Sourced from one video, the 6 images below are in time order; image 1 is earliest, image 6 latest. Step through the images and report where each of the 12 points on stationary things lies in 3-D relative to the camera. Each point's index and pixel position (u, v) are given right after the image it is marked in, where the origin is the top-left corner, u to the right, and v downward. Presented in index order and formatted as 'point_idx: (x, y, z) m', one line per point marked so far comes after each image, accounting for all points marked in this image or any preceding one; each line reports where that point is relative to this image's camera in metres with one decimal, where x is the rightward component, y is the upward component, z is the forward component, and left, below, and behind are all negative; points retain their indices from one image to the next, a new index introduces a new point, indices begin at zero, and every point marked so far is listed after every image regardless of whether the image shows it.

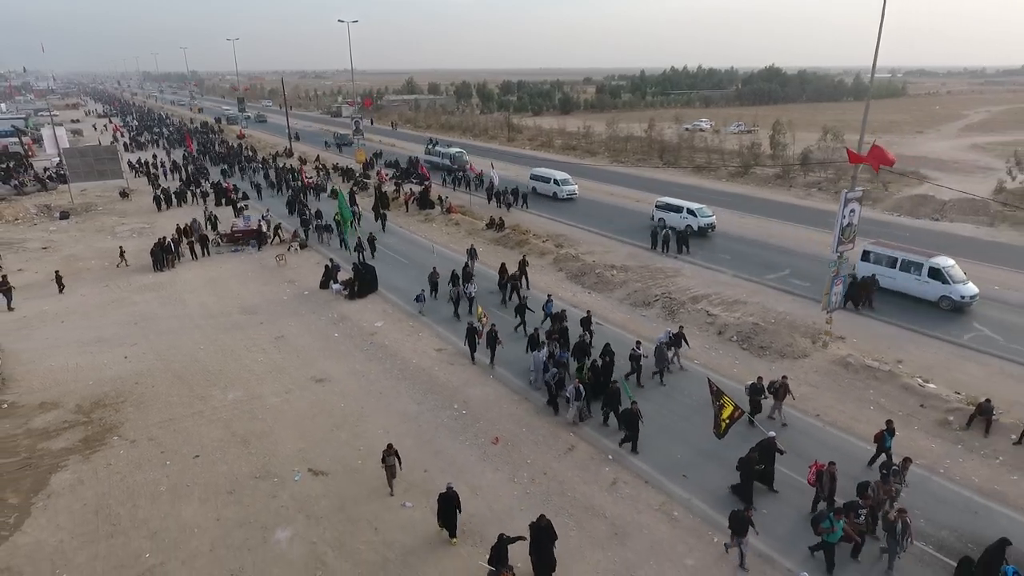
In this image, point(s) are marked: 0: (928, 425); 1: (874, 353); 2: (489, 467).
0: (+9.1, -3.0, +13.0) m
1: (+9.8, -1.8, +16.0) m
2: (-0.5, -3.5, +11.8) m
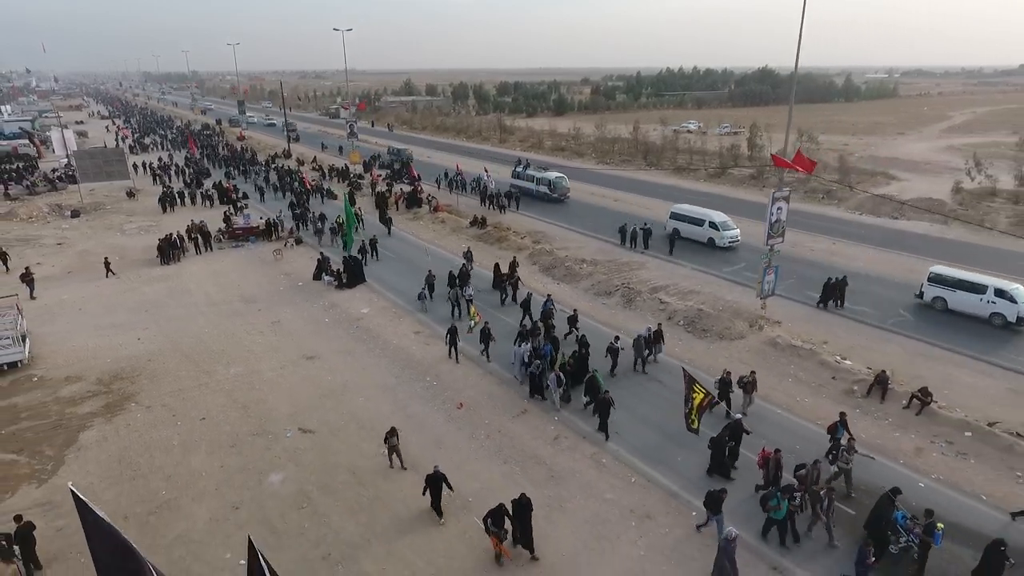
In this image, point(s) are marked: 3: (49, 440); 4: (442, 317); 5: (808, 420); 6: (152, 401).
0: (+8.2, -2.7, +15.0) m
1: (+8.9, -1.5, +18.0) m
2: (-1.4, -3.2, +13.8) m
3: (-10.5, -3.4, +13.4) m
4: (-2.1, -1.1, +19.6) m
5: (+7.1, -3.2, +14.1) m
6: (-9.1, -2.8, +14.9) m
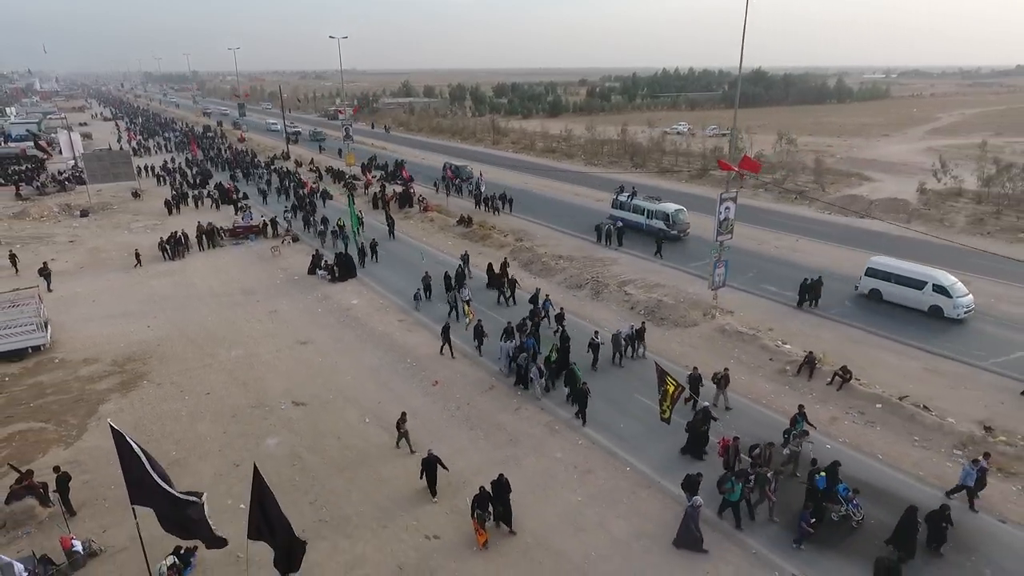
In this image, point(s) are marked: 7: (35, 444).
0: (+7.3, -2.4, +16.8) m
1: (+8.0, -1.2, +19.9) m
2: (-2.3, -3.0, +15.6) m
3: (-11.3, -3.2, +15.2) m
4: (-2.9, -0.9, +21.4) m
5: (+6.3, -2.9, +15.9) m
6: (-9.9, -2.6, +16.8) m
7: (-11.2, -3.7, +13.9) m
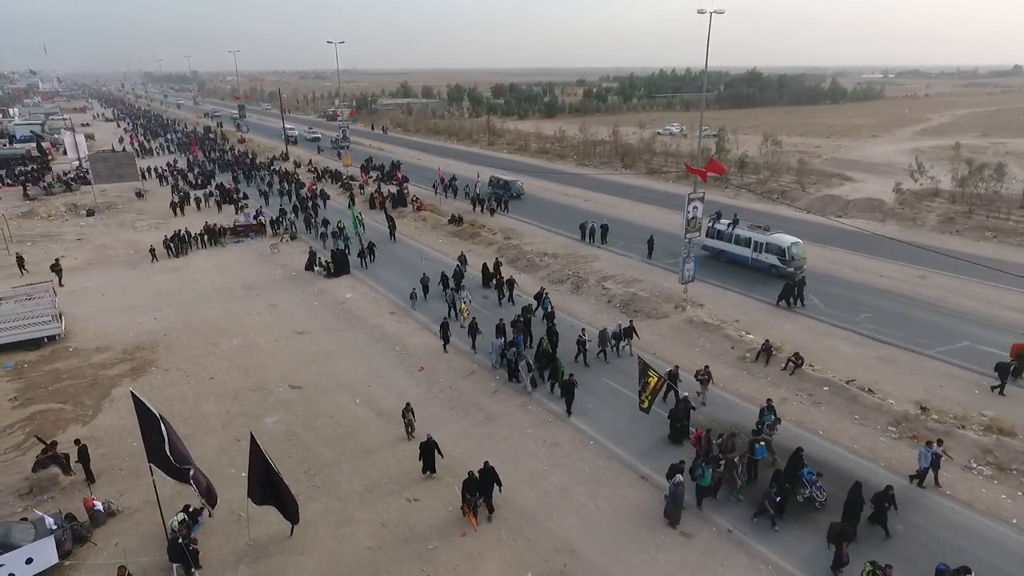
0: (+6.7, -2.2, +18.2) m
1: (+7.4, -1.0, +21.2) m
2: (-2.9, -2.8, +17.0) m
3: (-11.9, -3.0, +16.6) m
4: (-3.5, -0.7, +22.8) m
5: (+5.7, -2.7, +17.3) m
6: (-10.5, -2.4, +18.2) m
7: (-11.8, -3.5, +15.2) m
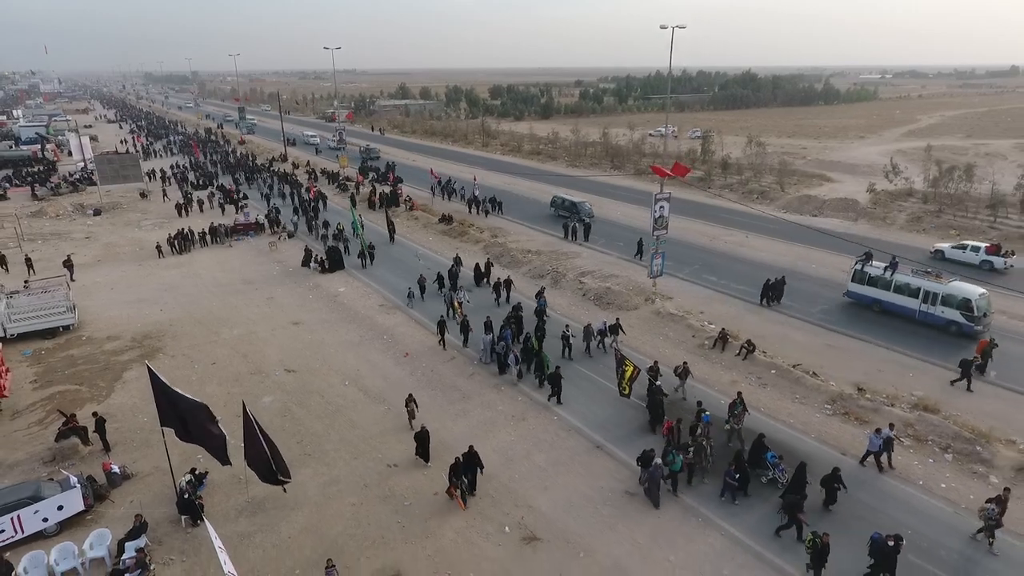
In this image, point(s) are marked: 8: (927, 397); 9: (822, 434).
0: (+6.0, -2.0, +19.8) m
1: (+6.7, -0.7, +22.8) m
2: (-3.6, -2.5, +18.6) m
3: (-12.7, -2.7, +18.2) m
4: (-4.3, -0.4, +24.4) m
5: (+4.9, -2.5, +18.9) m
6: (-11.3, -2.1, +19.8) m
7: (-12.5, -3.2, +16.8) m
8: (+11.9, -3.1, +16.9) m
9: (+8.0, -3.8, +15.2) m
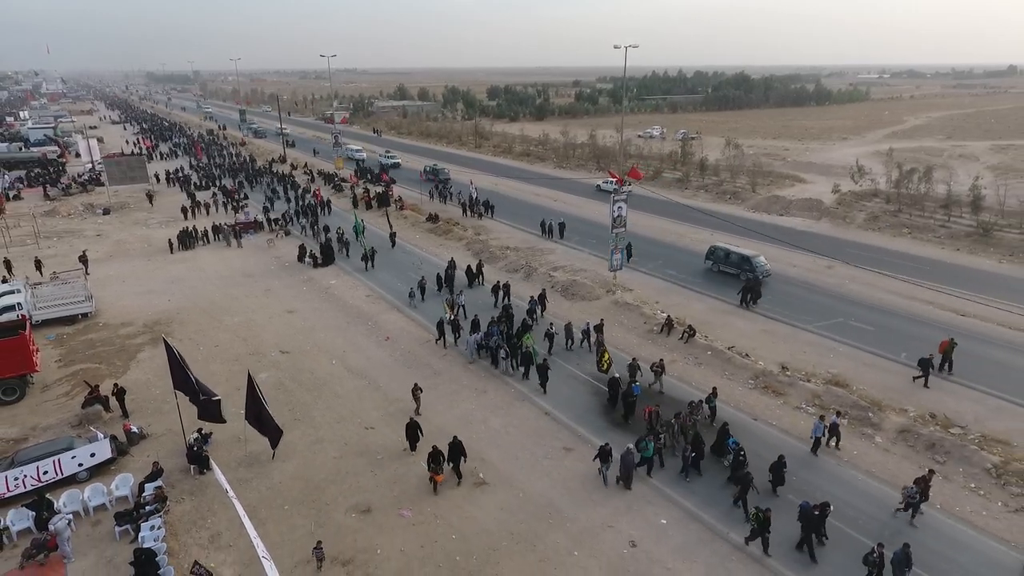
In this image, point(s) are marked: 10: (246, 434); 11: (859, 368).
0: (+4.9, -1.6, +22.2) m
1: (+5.6, -0.4, +25.3) m
2: (-4.7, -2.2, +21.1) m
3: (-13.8, -2.4, +20.7) m
4: (-5.4, -0.1, +26.9) m
5: (+3.8, -2.1, +21.3) m
6: (-12.4, -1.8, +22.2) m
7: (-13.7, -2.9, +19.3) m
8: (+10.8, -2.8, +19.3) m
9: (+6.8, -3.5, +17.6) m
10: (-7.3, -4.0, +16.2) m
11: (+11.7, -2.7, +19.8) m
